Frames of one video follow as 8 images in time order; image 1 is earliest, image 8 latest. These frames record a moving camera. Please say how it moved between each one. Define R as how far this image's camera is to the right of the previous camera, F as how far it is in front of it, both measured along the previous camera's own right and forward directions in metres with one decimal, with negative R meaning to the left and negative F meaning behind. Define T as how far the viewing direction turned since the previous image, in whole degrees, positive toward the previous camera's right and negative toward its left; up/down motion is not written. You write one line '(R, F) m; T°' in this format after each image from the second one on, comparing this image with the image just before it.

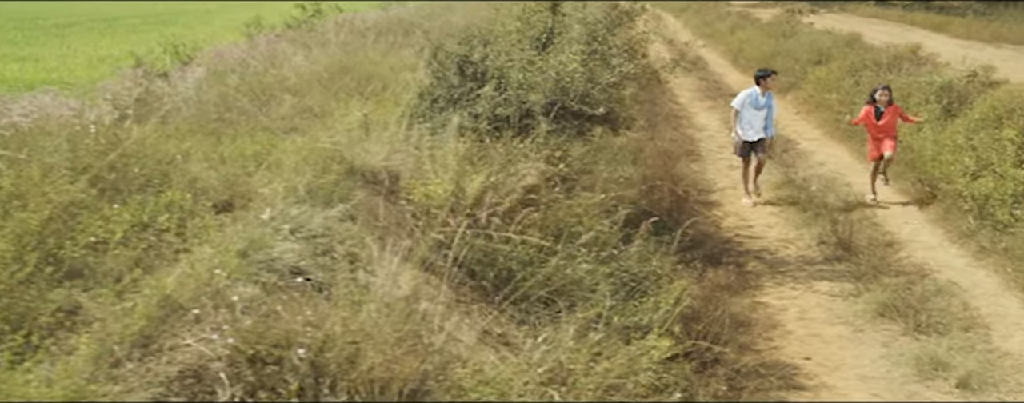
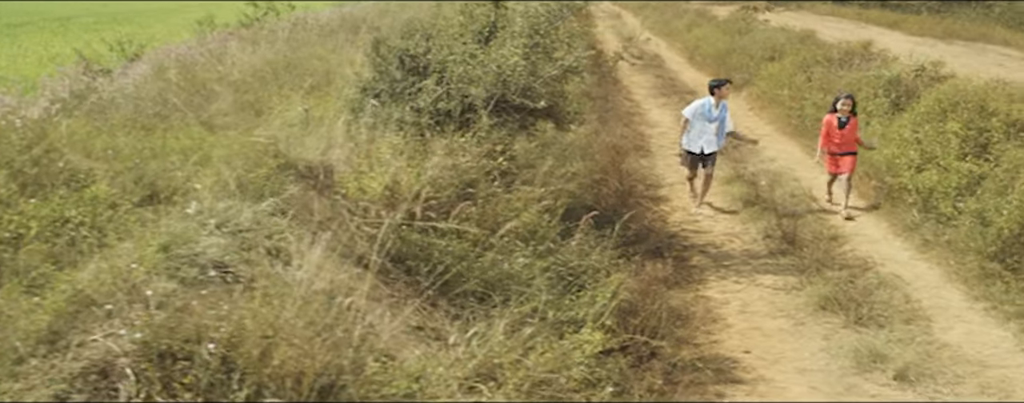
(+0.3, +0.1) m; +1°
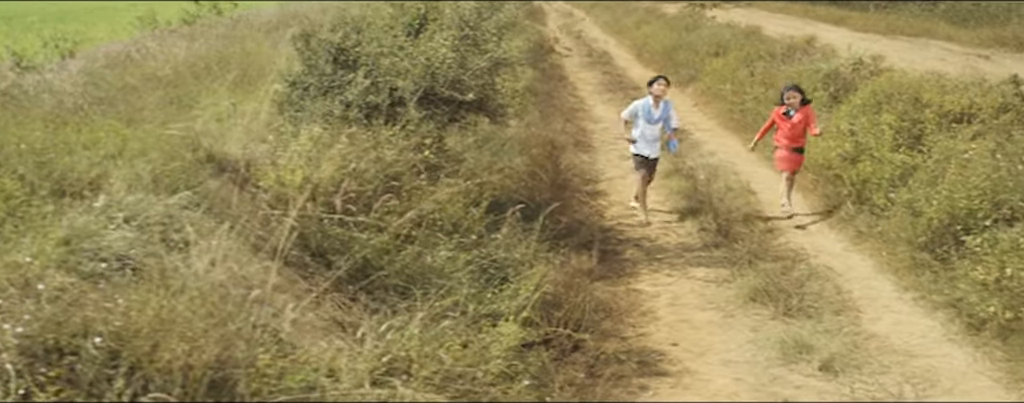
(+0.4, +0.1) m; +2°
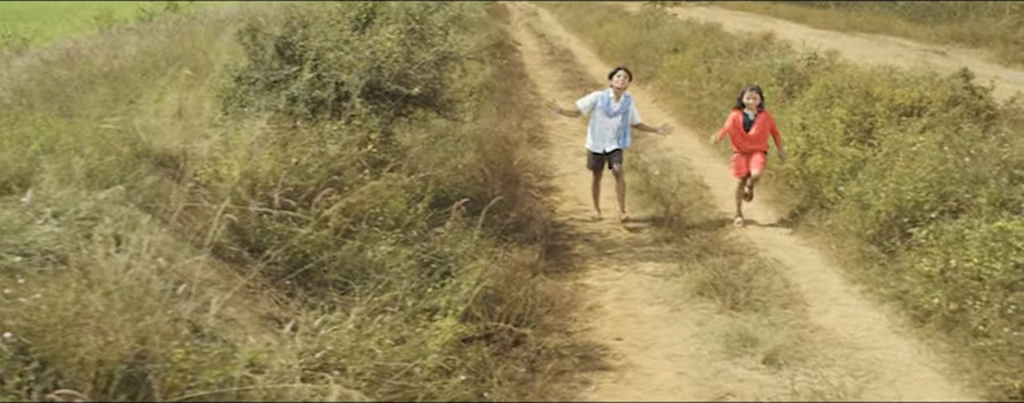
(+0.3, +0.1) m; +1°
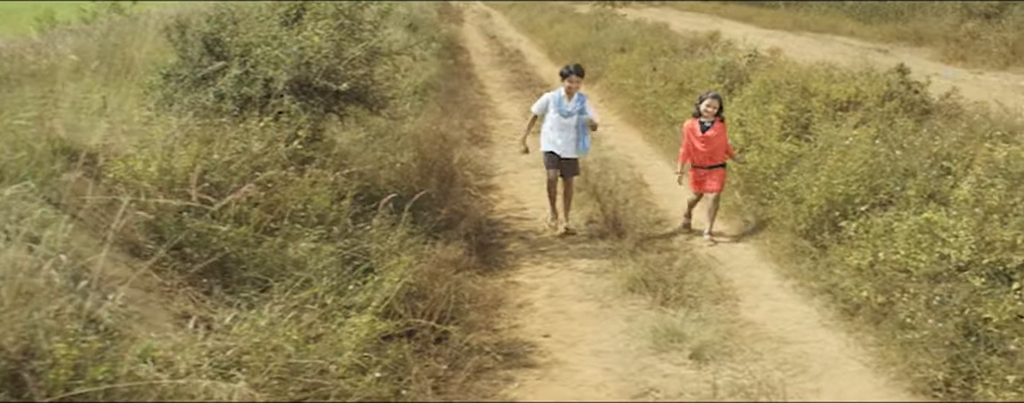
(+0.3, +0.1) m; +2°
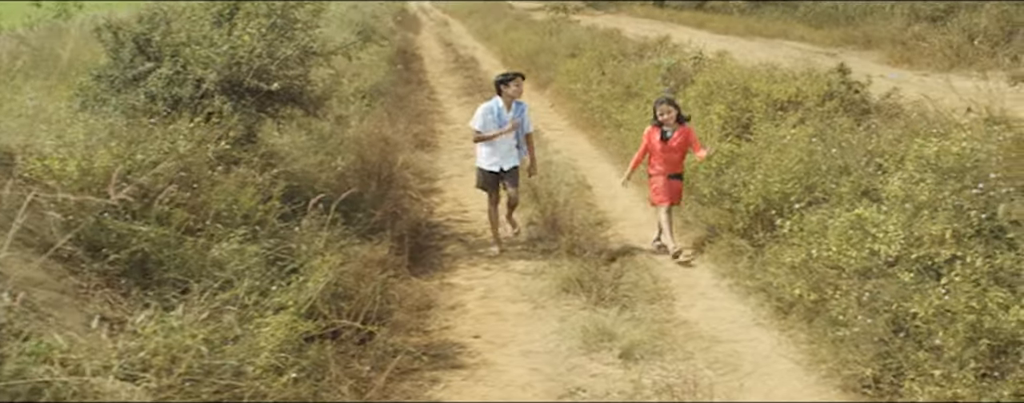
(+0.3, +0.1) m; +1°
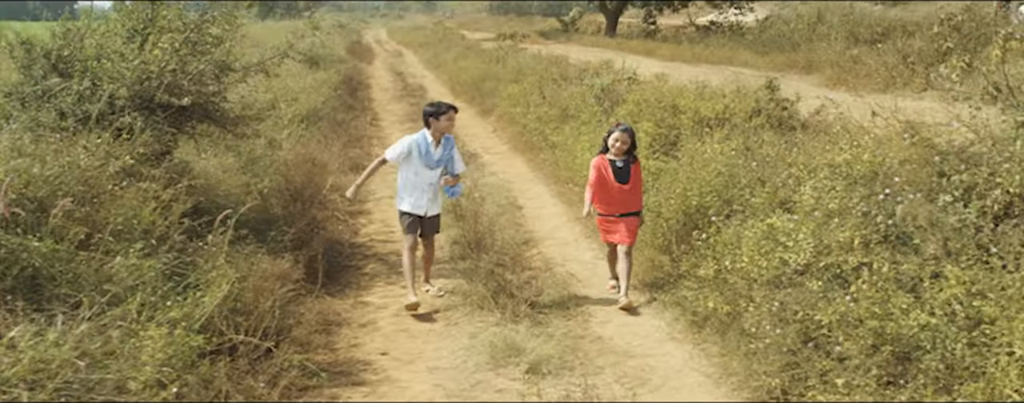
(+0.5, +0.2) m; +1°
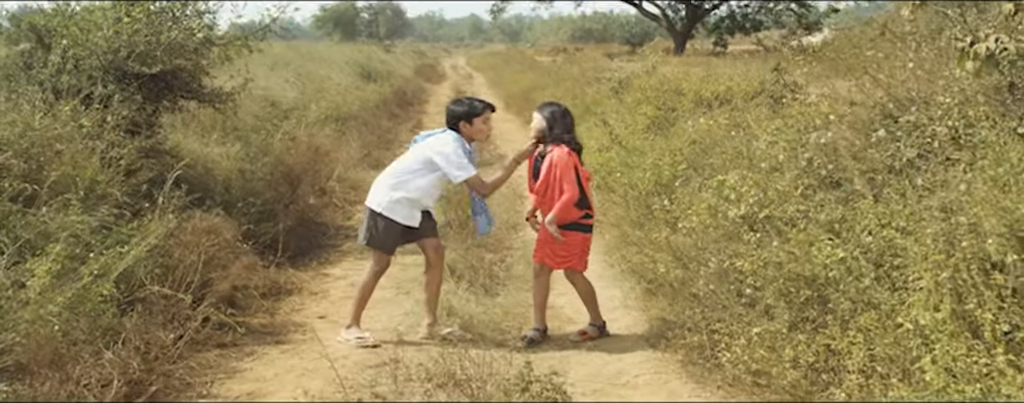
(+1.2, +0.4) m; -8°
